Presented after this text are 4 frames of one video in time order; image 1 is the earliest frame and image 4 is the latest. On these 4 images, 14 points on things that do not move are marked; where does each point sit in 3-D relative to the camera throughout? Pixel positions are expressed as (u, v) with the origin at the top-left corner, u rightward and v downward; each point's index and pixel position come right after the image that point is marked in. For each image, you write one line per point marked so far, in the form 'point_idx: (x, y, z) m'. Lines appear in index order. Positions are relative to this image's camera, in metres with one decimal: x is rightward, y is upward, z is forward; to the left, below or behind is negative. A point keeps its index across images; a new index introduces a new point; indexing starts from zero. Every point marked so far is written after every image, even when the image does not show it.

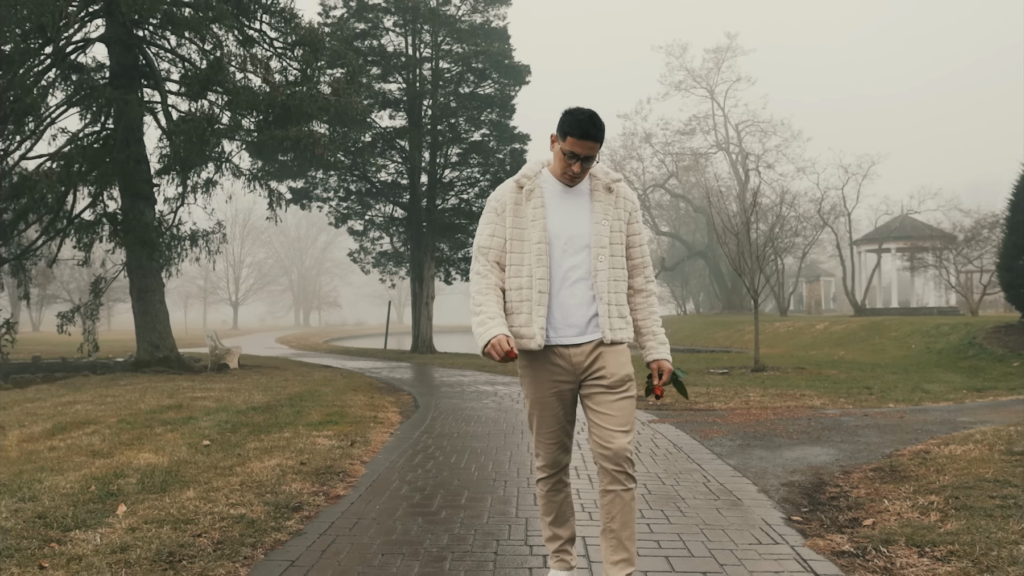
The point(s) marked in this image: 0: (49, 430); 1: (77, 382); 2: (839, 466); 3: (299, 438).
0: (-4.5, -1.4, +7.5) m
1: (-7.1, -1.5, +12.3) m
2: (+2.5, -1.3, +5.7) m
3: (-1.8, -1.3, +6.5) m
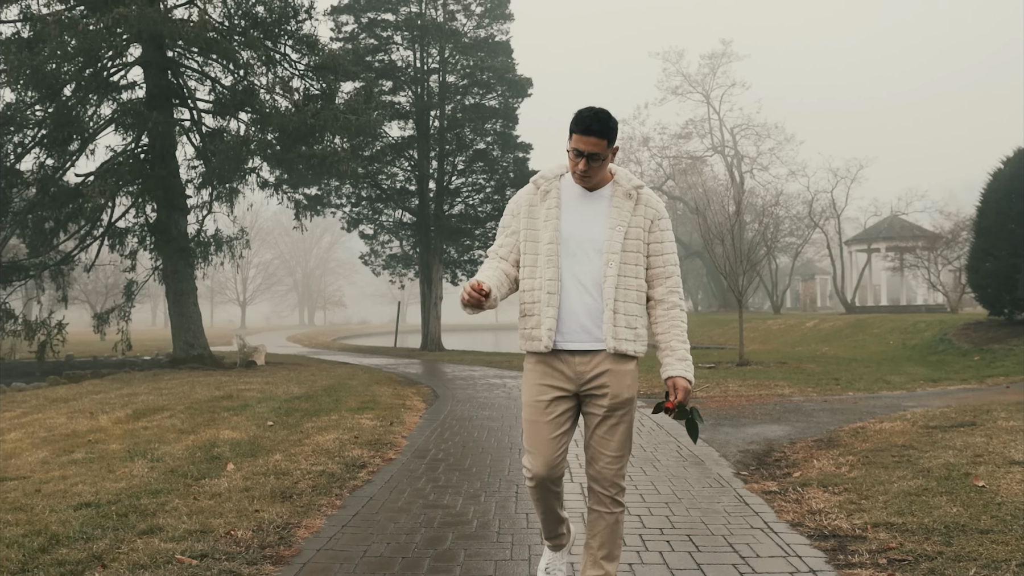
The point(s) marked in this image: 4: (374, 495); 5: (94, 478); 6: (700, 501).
0: (-4.4, -1.4, +8.8) m
1: (-6.9, -1.6, +13.7) m
2: (+2.6, -1.4, +7.1) m
3: (-1.7, -1.4, +7.9) m
4: (-0.9, -1.3, +4.9) m
5: (-2.8, -1.3, +5.1) m
6: (+1.2, -1.4, +4.9) m
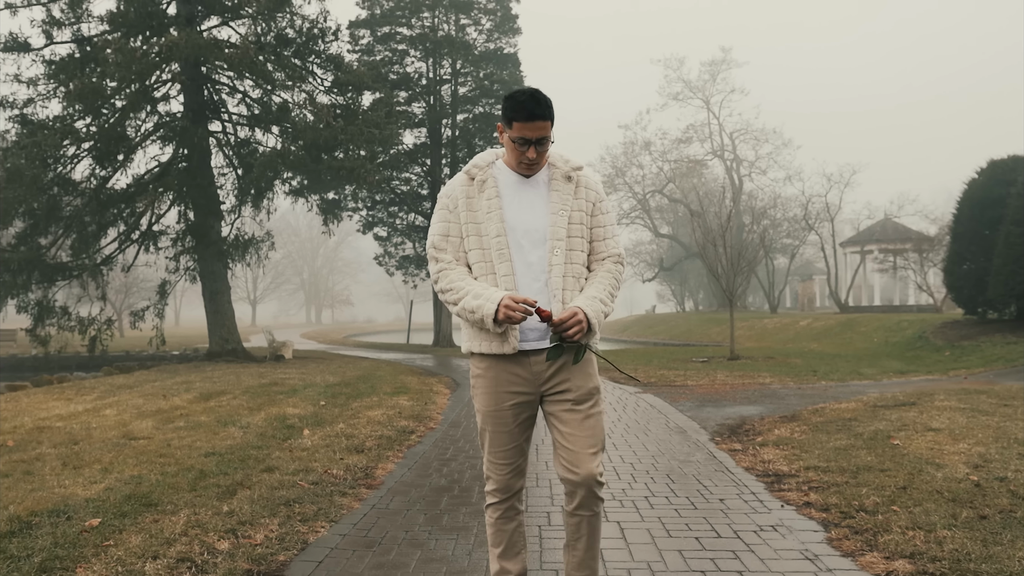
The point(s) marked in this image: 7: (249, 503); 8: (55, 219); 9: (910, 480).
0: (-4.2, -1.5, +10.2) m
1: (-6.7, -1.6, +15.1) m
2: (+2.8, -1.4, +8.5) m
3: (-1.5, -1.4, +9.3) m
4: (-0.7, -1.4, +6.4) m
5: (-2.7, -1.3, +6.5) m
6: (+1.4, -1.4, +6.3) m
7: (-1.6, -1.3, +4.5) m
8: (-10.4, +1.6, +17.3) m
9: (+2.6, -1.3, +5.0) m
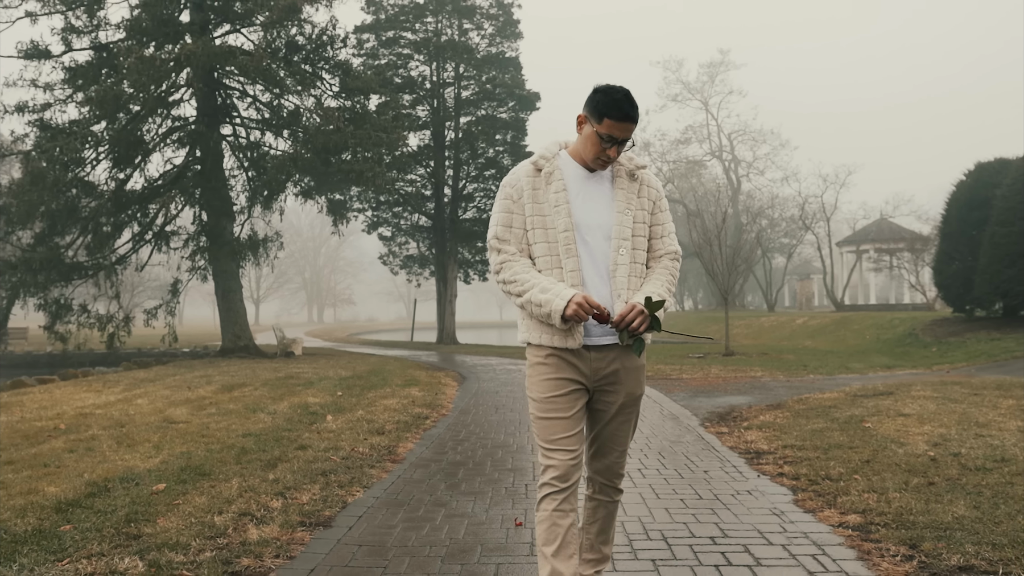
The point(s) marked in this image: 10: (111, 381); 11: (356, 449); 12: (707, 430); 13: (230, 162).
0: (-4.1, -1.4, +10.9) m
1: (-6.7, -1.6, +15.7) m
2: (+2.8, -1.4, +9.1) m
3: (-1.5, -1.3, +9.9) m
4: (-0.6, -1.3, +7.0) m
5: (-2.6, -1.3, +7.2) m
6: (+1.4, -1.4, +7.0) m
7: (-1.5, -1.2, +5.2) m
8: (-10.3, +1.6, +17.9) m
9: (+2.7, -1.2, +5.6) m
10: (-6.6, -1.5, +12.6) m
11: (-1.2, -1.3, +6.1) m
12: (+1.9, -1.4, +7.3) m
13: (-7.1, +3.2, +19.3) m
